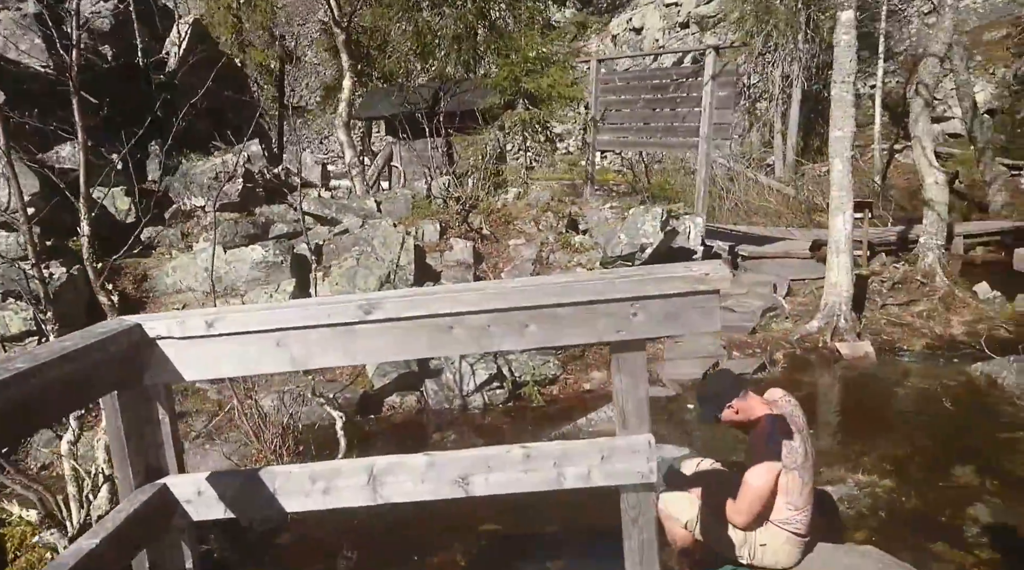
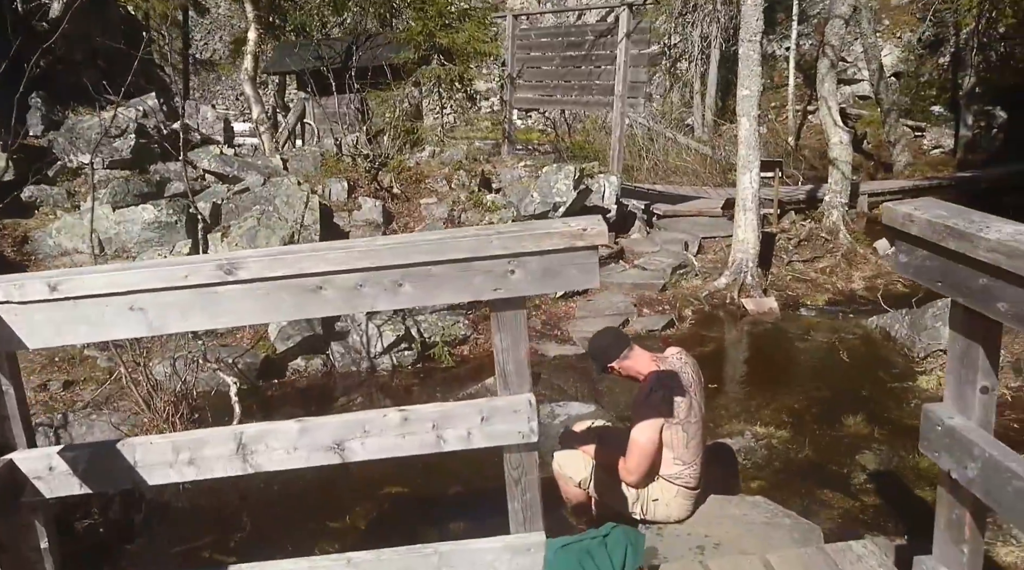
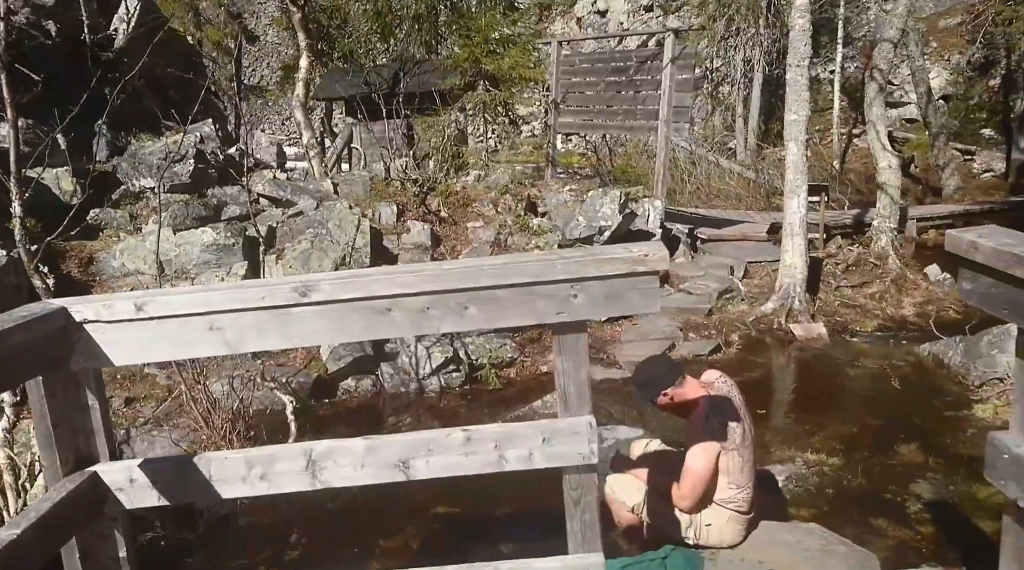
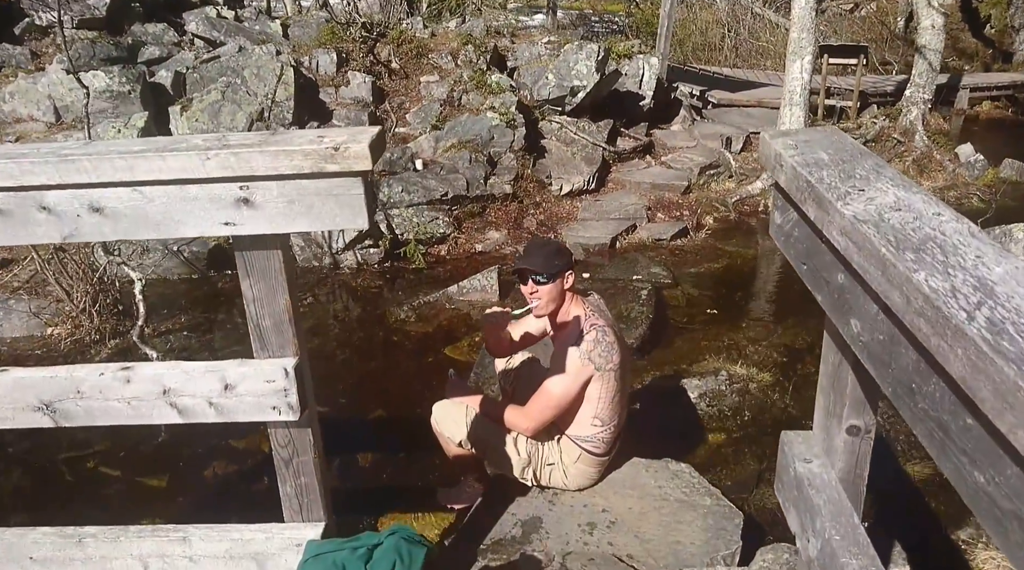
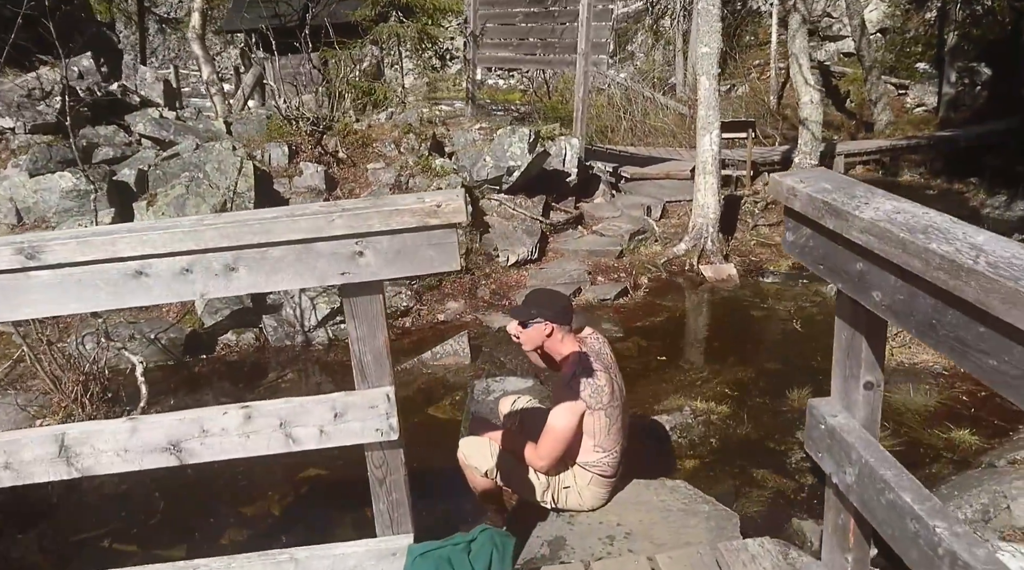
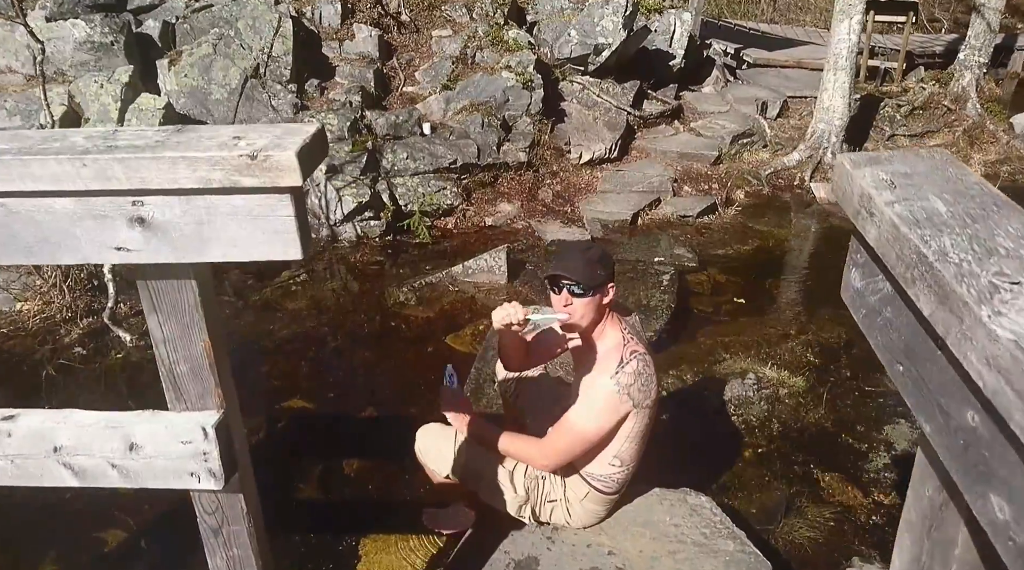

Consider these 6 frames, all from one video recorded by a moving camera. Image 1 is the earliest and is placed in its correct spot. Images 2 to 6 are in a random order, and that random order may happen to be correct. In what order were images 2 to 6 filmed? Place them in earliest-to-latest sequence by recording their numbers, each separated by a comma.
3, 2, 5, 4, 6
